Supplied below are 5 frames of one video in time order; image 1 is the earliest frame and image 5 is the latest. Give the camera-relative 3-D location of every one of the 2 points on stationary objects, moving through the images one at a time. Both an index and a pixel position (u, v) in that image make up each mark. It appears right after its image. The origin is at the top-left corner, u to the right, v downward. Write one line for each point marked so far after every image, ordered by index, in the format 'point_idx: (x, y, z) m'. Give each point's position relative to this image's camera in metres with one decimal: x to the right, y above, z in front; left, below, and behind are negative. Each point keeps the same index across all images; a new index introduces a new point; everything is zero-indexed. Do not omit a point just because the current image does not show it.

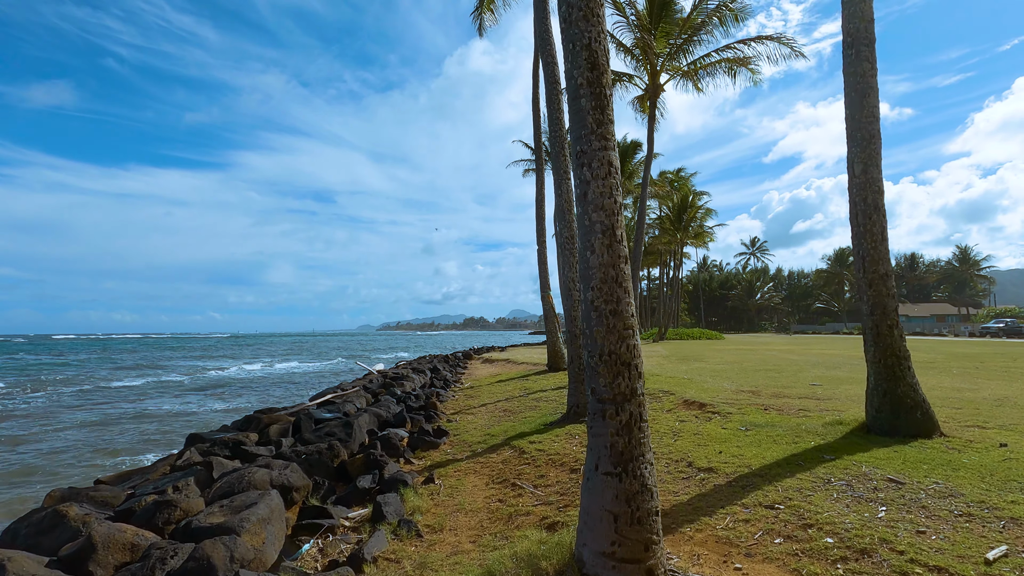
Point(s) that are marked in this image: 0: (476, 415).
0: (-0.7, -2.5, +11.6) m
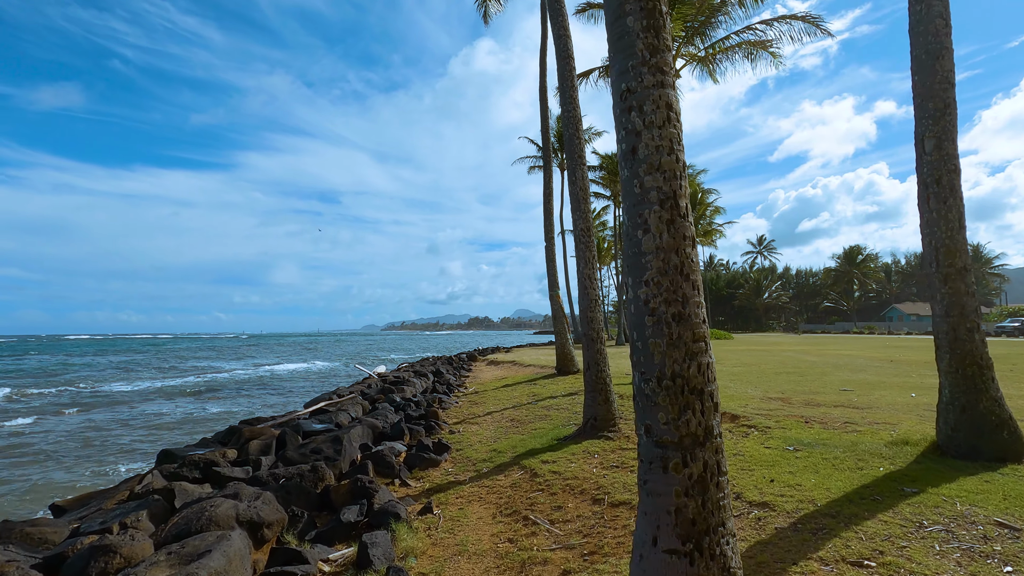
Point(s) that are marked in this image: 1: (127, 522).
0: (-0.6, -2.5, +10.7) m
1: (-3.3, -2.0, +4.9) m
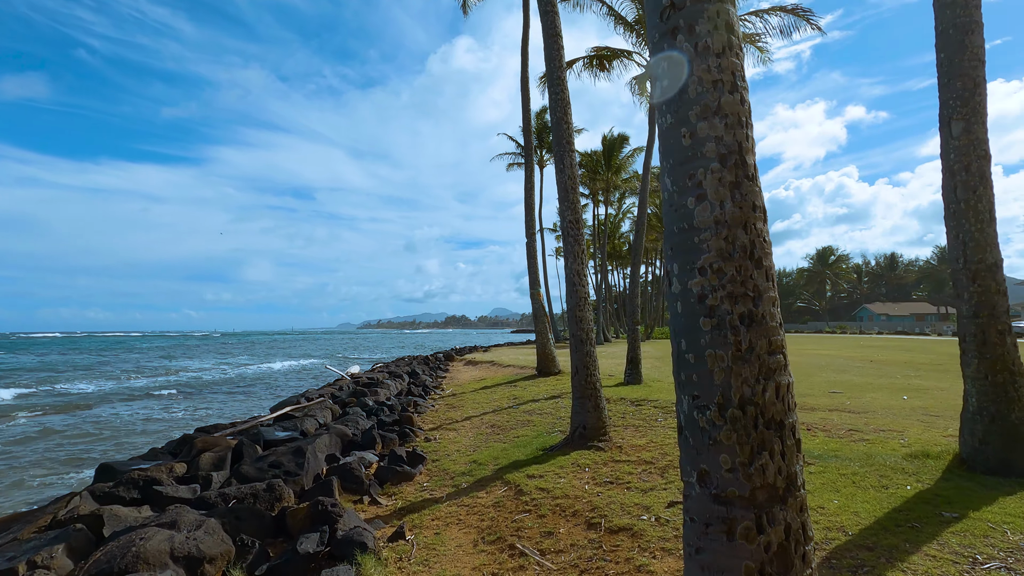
0: (-0.9, -2.5, +10.0) m
1: (-3.4, -1.9, +4.1) m
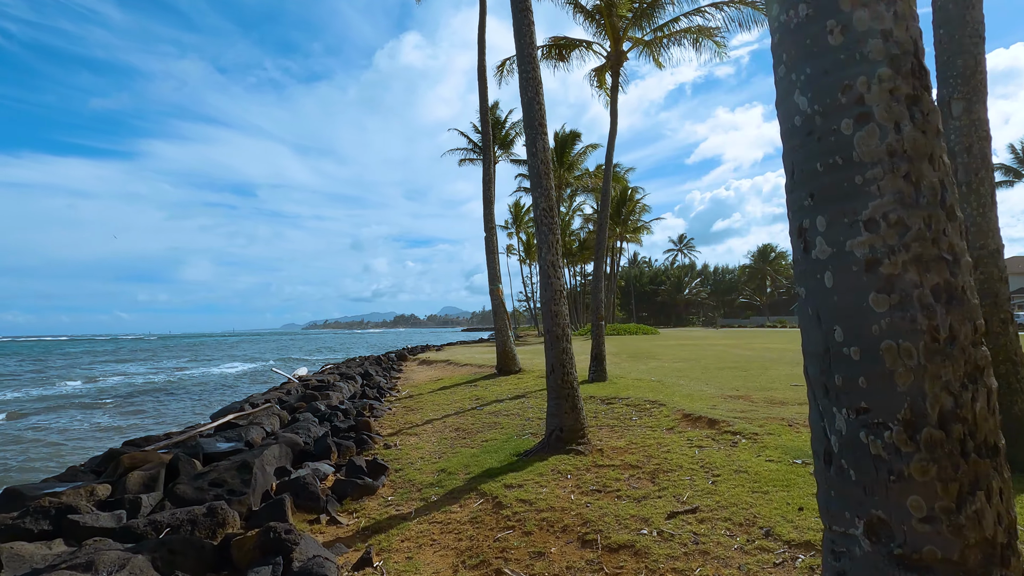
0: (-1.5, -2.4, +9.3) m
1: (-3.4, -1.9, +3.3) m
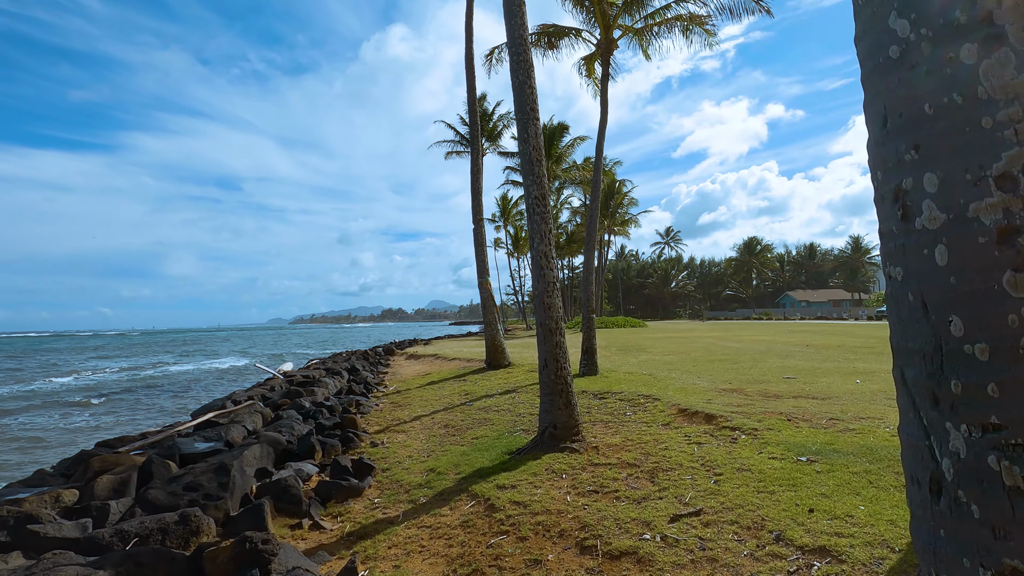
0: (-1.6, -2.3, +9.0) m
1: (-3.4, -1.8, +3.0) m
